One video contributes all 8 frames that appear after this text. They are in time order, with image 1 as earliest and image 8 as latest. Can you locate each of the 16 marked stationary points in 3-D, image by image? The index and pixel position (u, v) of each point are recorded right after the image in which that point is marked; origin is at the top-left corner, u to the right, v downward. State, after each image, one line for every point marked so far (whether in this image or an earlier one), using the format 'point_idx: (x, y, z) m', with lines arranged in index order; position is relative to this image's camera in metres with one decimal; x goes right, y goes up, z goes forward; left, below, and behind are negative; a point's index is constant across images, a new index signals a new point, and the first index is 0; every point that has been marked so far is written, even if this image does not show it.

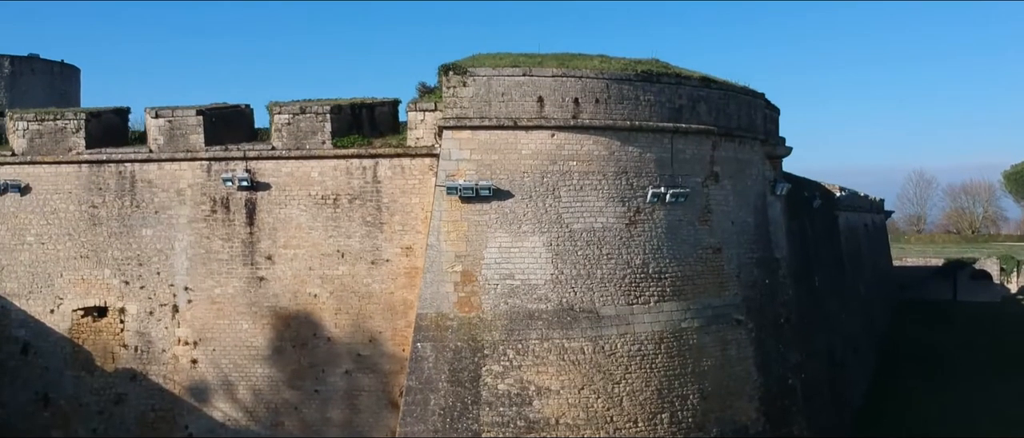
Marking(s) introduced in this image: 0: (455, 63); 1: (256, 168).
0: (-0.9, +2.4, +12.3) m
1: (-4.5, +0.9, +13.8) m
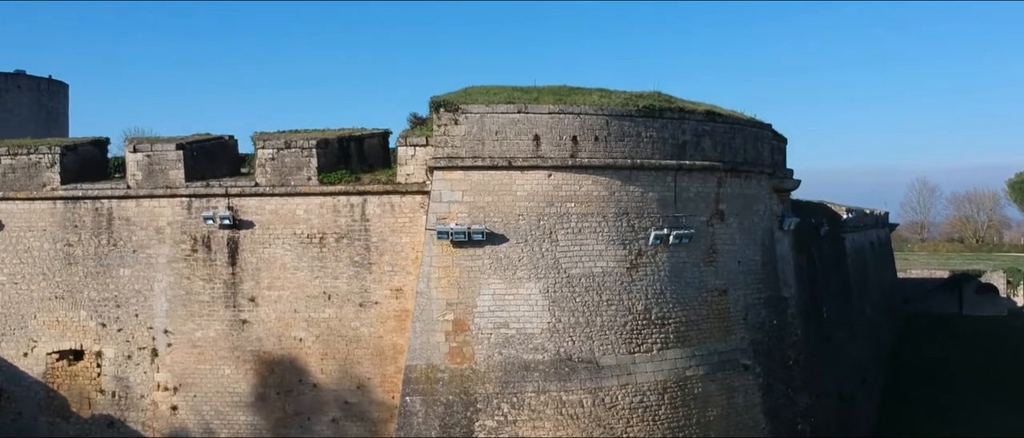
0: (-1.0, +1.8, +11.6) m
1: (-4.6, +0.2, +13.1) m
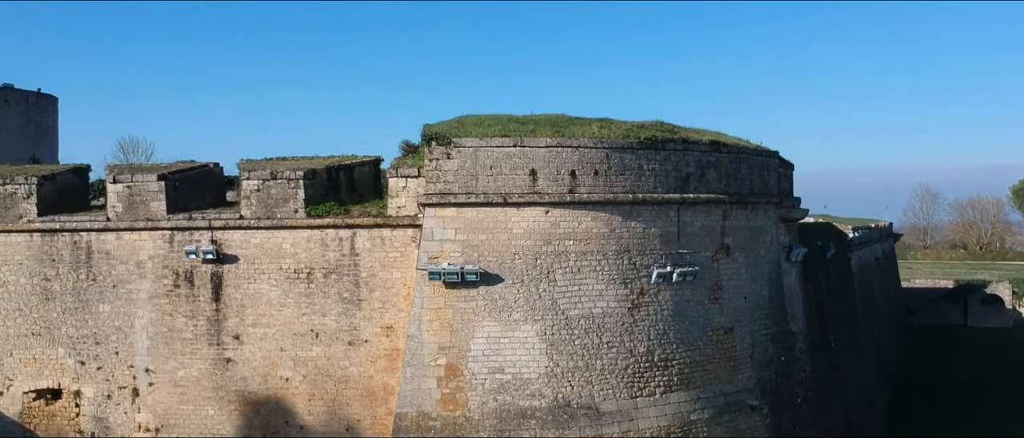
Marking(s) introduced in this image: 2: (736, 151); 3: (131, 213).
0: (-1.0, +1.2, +11.1) m
1: (-4.7, -0.3, +12.6) m
2: (+3.5, +1.1, +12.3) m
3: (-6.3, +0.1, +12.8) m
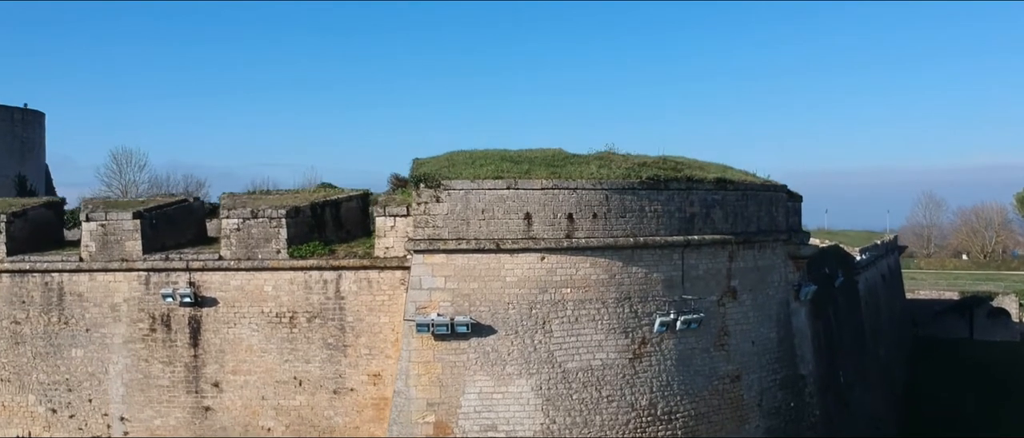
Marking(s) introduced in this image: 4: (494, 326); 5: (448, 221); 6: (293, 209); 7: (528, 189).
0: (-1.1, +0.6, +10.4) m
1: (-4.8, -0.9, +11.9) m
2: (+3.5, +0.5, +11.7) m
3: (-6.4, -0.5, +12.2) m
4: (-0.2, -1.4, +10.1) m
5: (-0.8, 0.0, +10.1) m
6: (-3.4, +0.2, +11.9) m
7: (+0.2, +0.4, +10.1) m
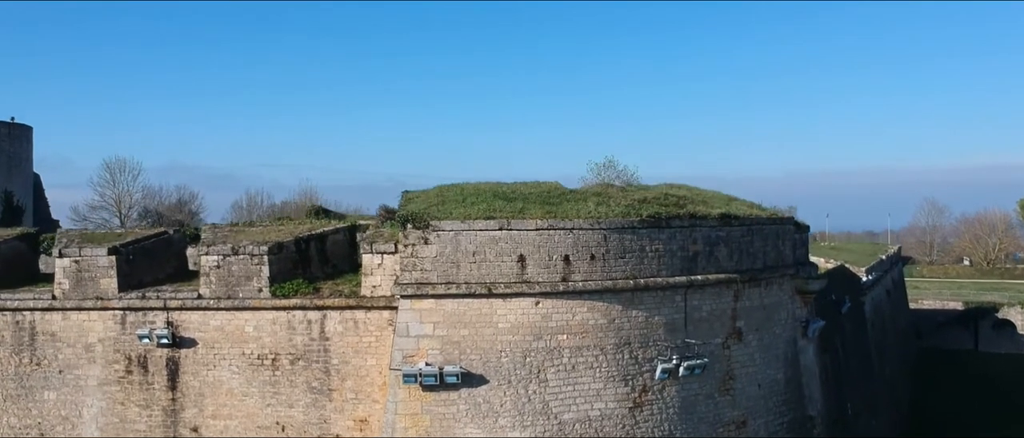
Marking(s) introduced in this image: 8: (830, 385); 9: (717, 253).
0: (-1.2, +0.1, +9.9) m
1: (-4.9, -1.5, +11.3) m
2: (+3.4, -0.1, +11.1) m
3: (-6.4, -1.1, +11.6) m
4: (-0.3, -1.9, +9.5) m
5: (-0.9, -0.6, +9.6) m
6: (-3.4, -0.4, +11.3) m
7: (+0.1, -0.1, +9.6) m
8: (+5.5, -2.9, +13.5) m
9: (+2.8, -0.5, +10.7) m
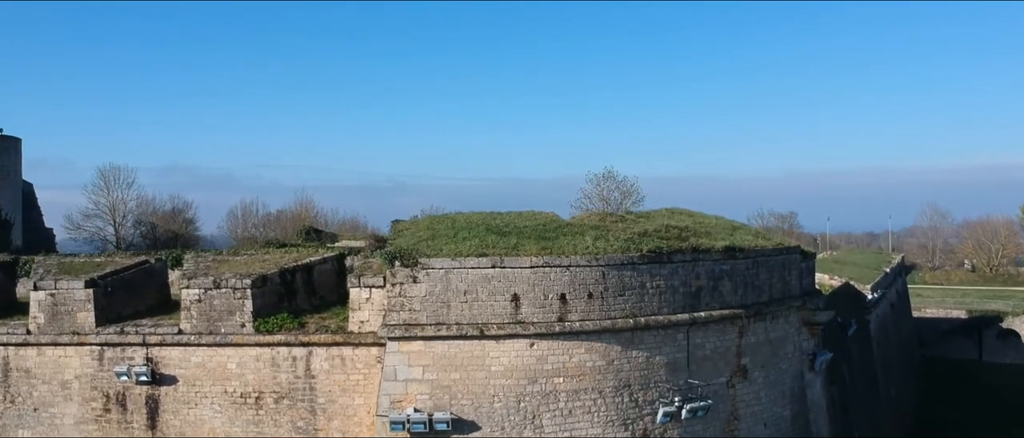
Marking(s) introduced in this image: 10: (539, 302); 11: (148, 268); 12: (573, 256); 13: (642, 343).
0: (-1.3, -0.4, +9.4) m
1: (-4.9, -1.9, +10.9) m
2: (+3.3, -0.5, +10.6) m
3: (-6.5, -1.5, +11.1) m
4: (-0.4, -2.4, +9.0) m
5: (-1.0, -1.0, +9.1) m
6: (-3.5, -0.8, +10.8) m
7: (0.0, -0.6, +9.1) m
8: (+5.5, -3.4, +13.0) m
9: (+2.7, -0.9, +10.2) m
10: (+0.3, -1.0, +9.1) m
11: (-5.7, -0.7, +12.1) m
12: (+0.7, -0.4, +9.2) m
13: (+1.6, -1.5, +9.5) m
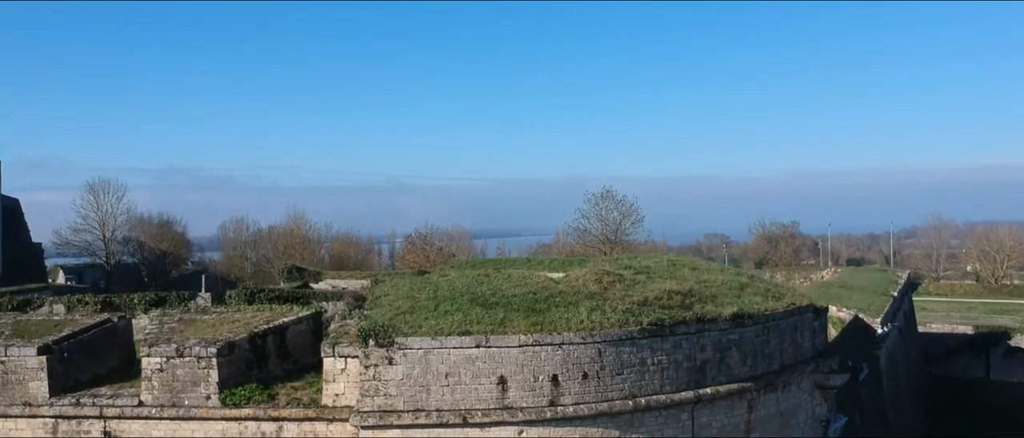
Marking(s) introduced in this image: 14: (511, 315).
0: (-1.4, -1.1, +8.5) m
1: (-5.1, -2.7, +10.0) m
2: (+3.1, -1.3, +9.7) m
3: (-6.7, -2.3, +10.2) m
4: (-0.5, -3.1, +8.2) m
5: (-1.1, -1.8, +8.2) m
6: (-3.7, -1.6, +10.0) m
7: (-0.1, -1.4, +8.2) m
8: (+5.3, -4.1, +12.1) m
9: (+2.6, -1.7, +9.3) m
10: (+0.2, -1.8, +8.3) m
11: (-5.8, -1.5, +11.3) m
12: (+0.6, -1.2, +8.4) m
13: (+1.4, -2.3, +8.7) m
14: (0.0, -1.1, +8.6) m
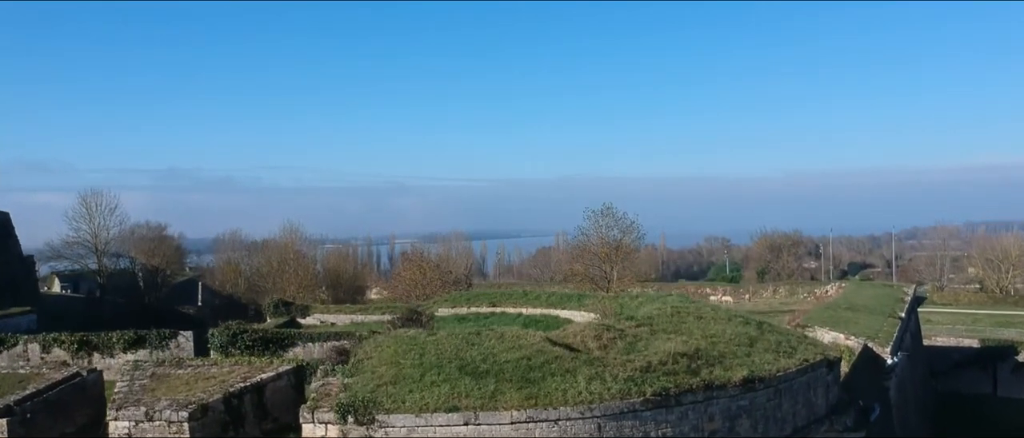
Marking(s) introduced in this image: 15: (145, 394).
0: (-1.5, -1.8, +7.8) m
1: (-5.2, -3.4, +9.3) m
2: (+3.1, -1.9, +9.1) m
3: (-6.7, -3.0, +9.6) m
4: (-0.6, -3.8, +7.5) m
5: (-1.2, -2.4, +7.5) m
6: (-3.7, -2.3, +9.3) m
7: (-0.2, -2.0, +7.5) m
8: (+5.2, -4.8, +11.5) m
9: (+2.5, -2.3, +8.6) m
10: (+0.1, -2.4, +7.6) m
11: (-5.9, -2.2, +10.6) m
12: (+0.5, -1.9, +7.7) m
13: (+1.4, -3.0, +8.0) m
14: (-0.1, -1.7, +7.9) m
15: (-4.6, -2.1, +9.7) m
